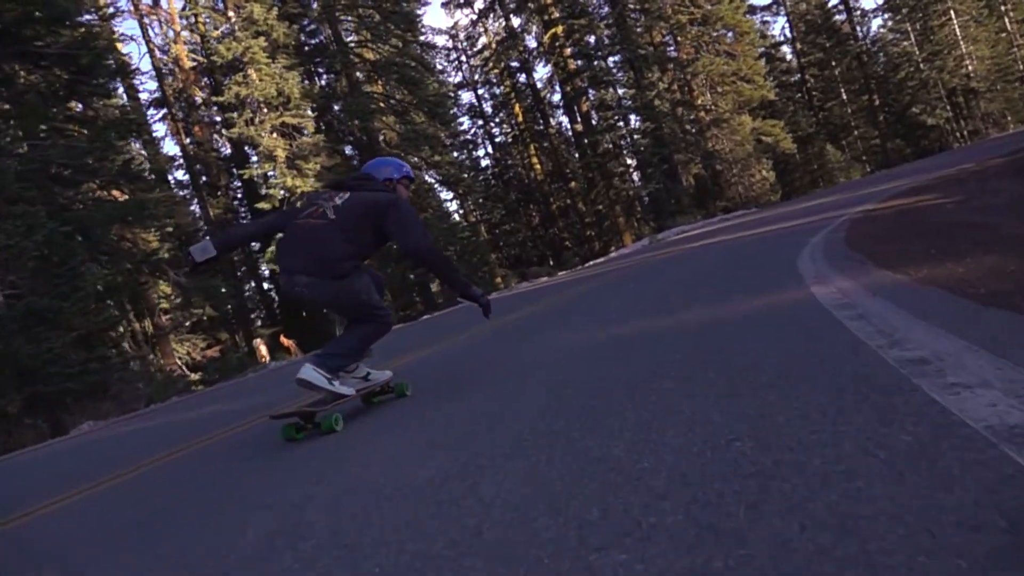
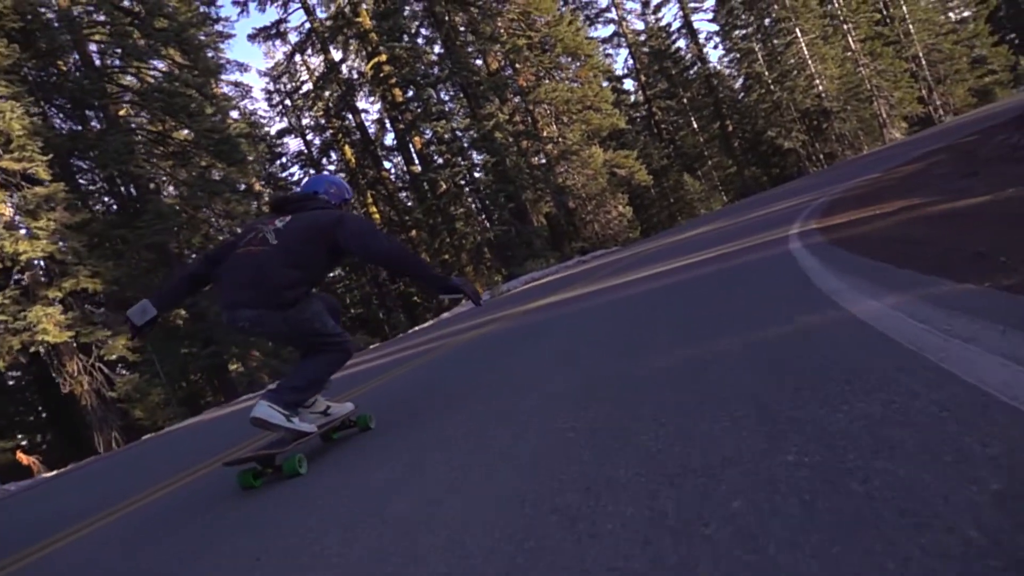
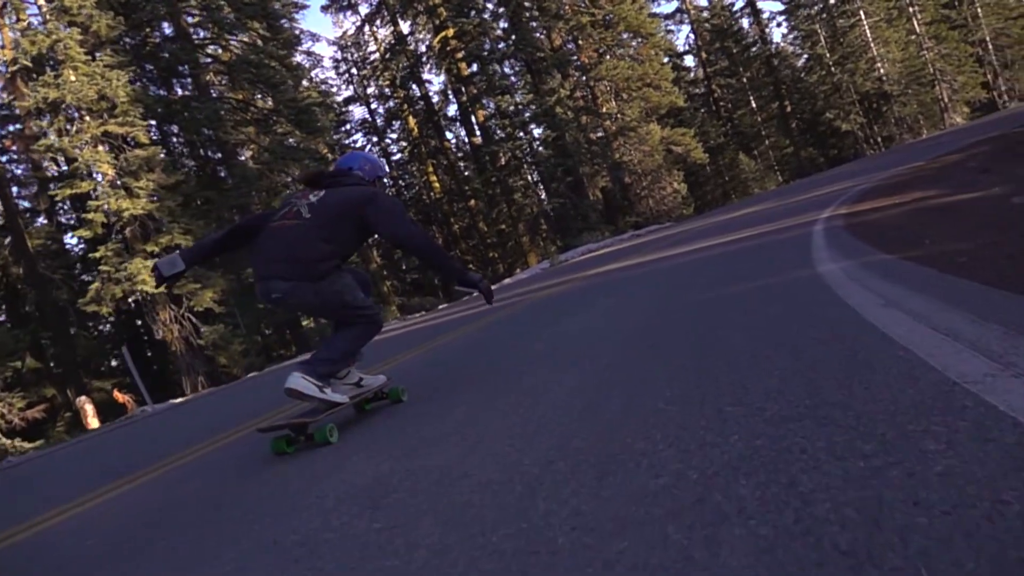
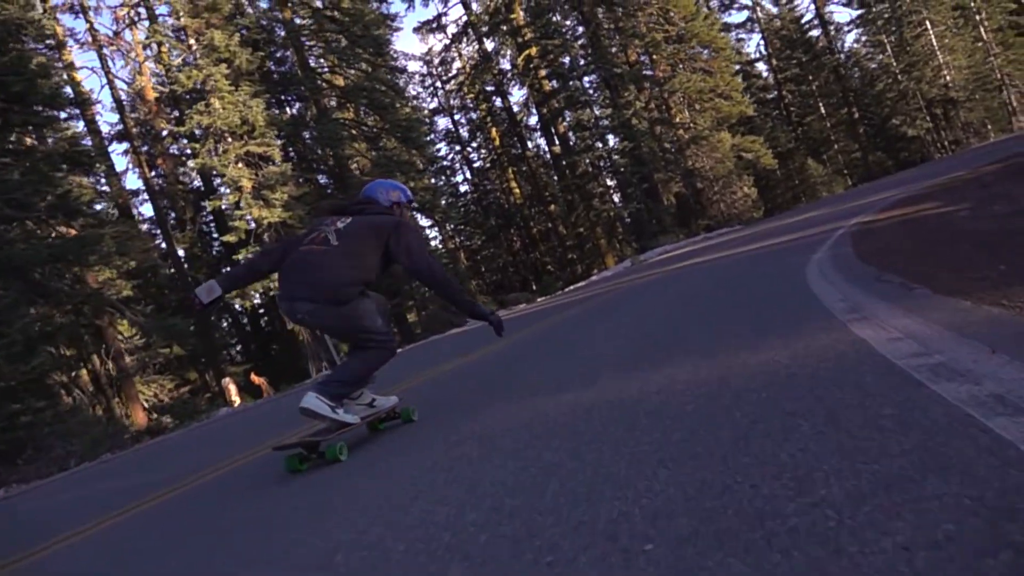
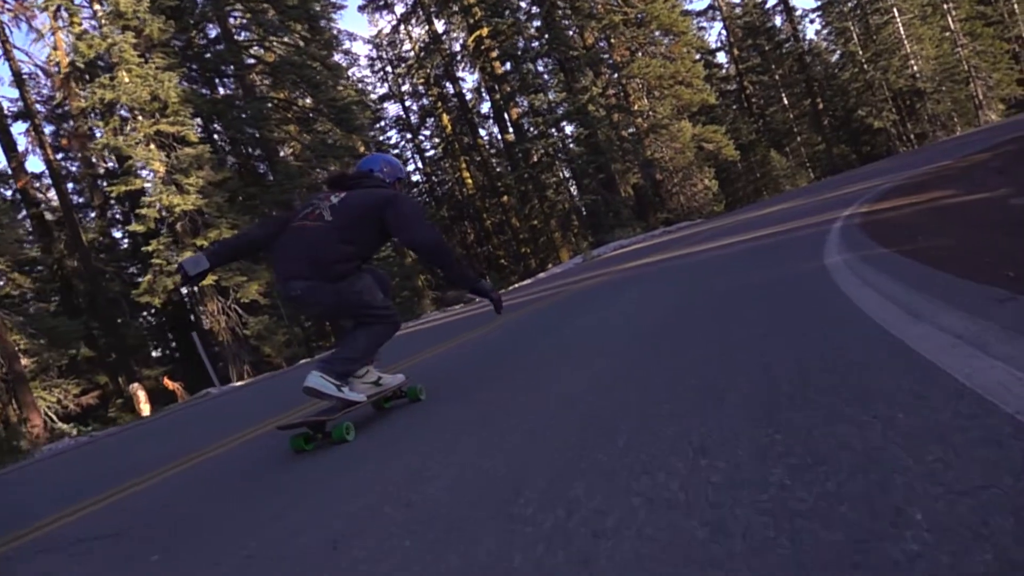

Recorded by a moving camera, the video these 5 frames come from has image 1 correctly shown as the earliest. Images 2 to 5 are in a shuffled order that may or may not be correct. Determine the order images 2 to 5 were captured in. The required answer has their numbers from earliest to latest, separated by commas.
4, 5, 3, 2
